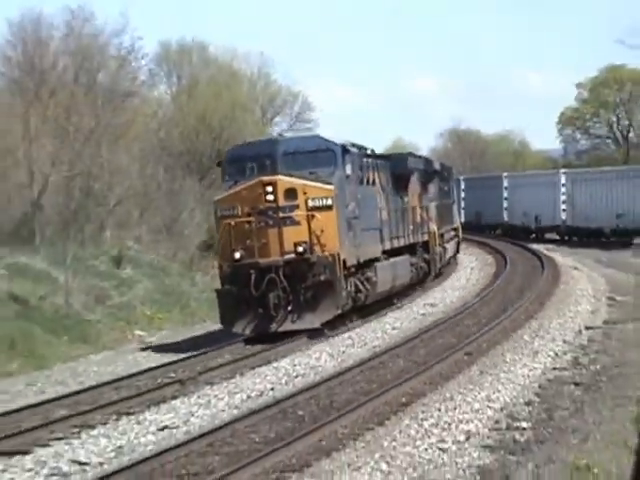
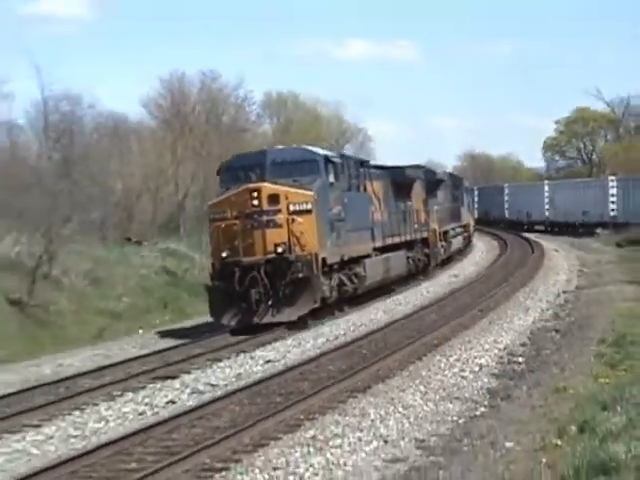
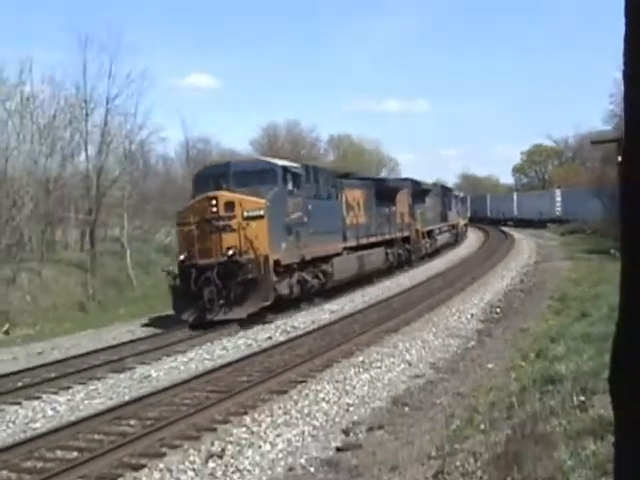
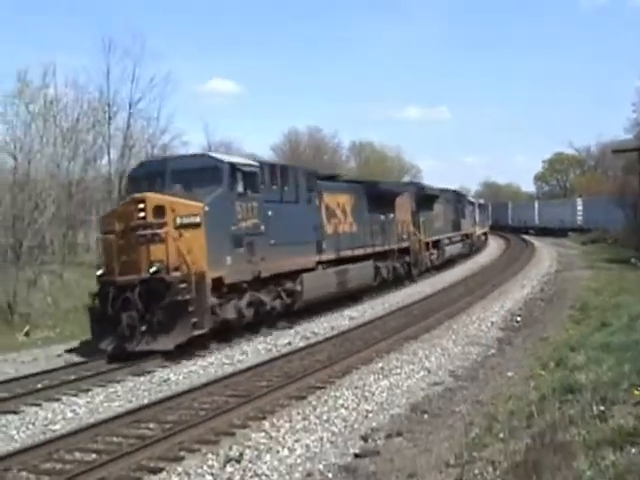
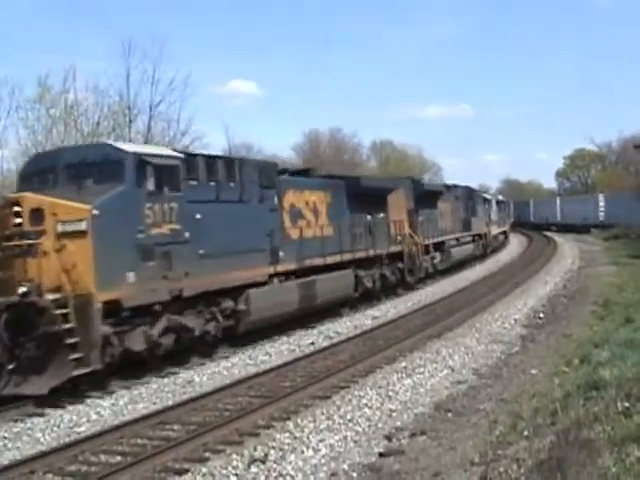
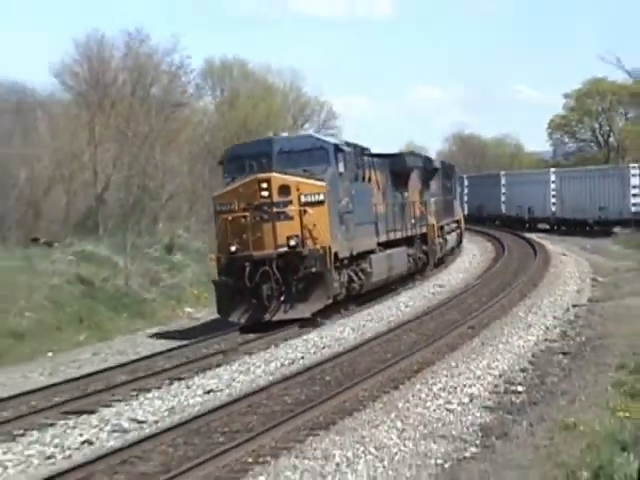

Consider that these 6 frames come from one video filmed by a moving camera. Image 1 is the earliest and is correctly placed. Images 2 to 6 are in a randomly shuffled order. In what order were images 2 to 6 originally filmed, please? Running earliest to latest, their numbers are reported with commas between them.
6, 2, 3, 4, 5
